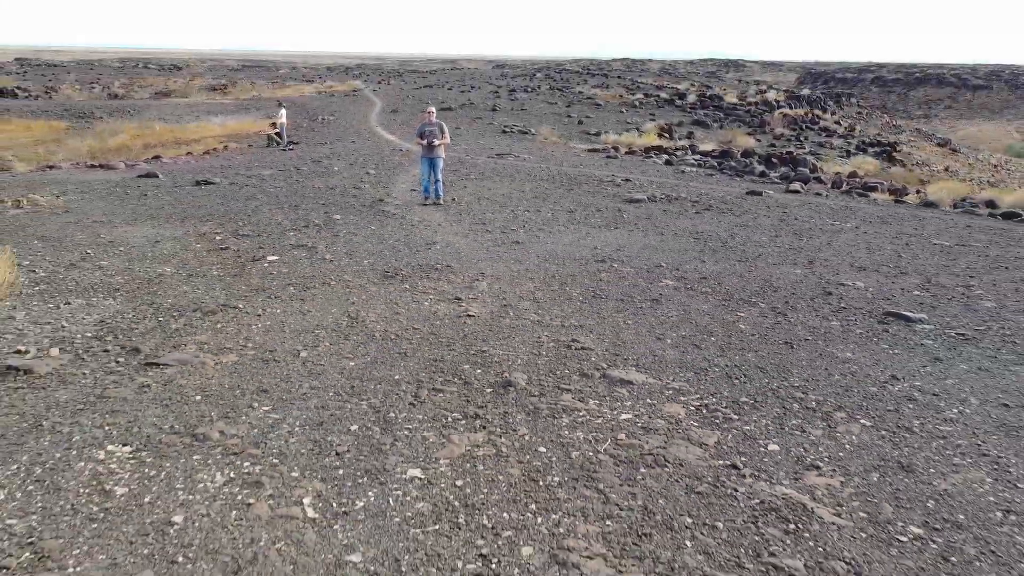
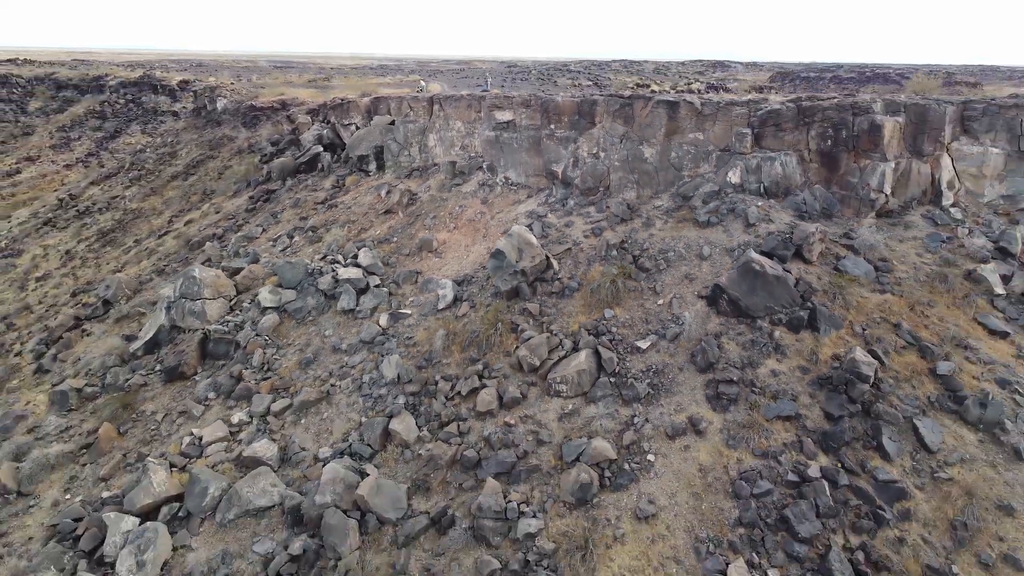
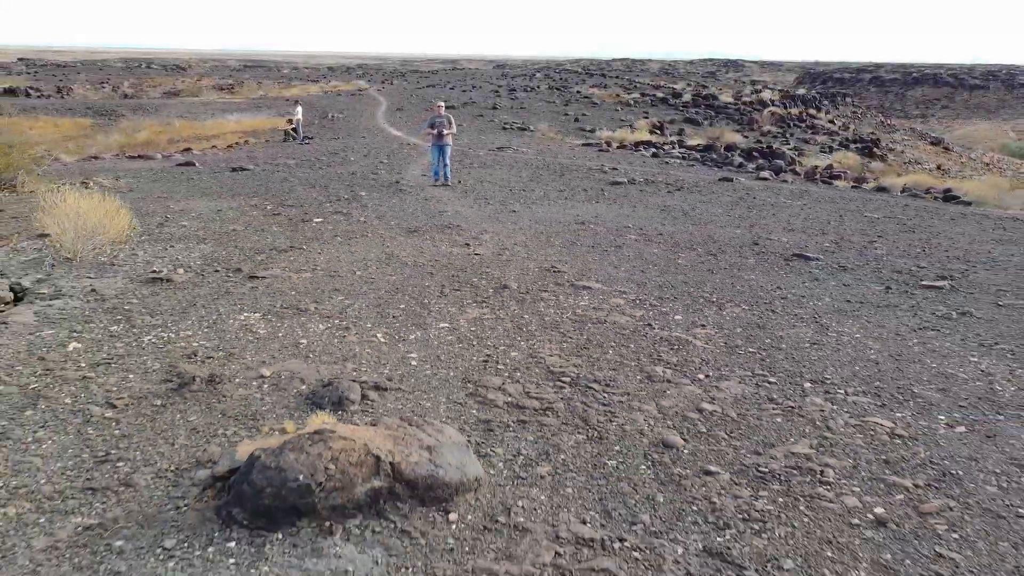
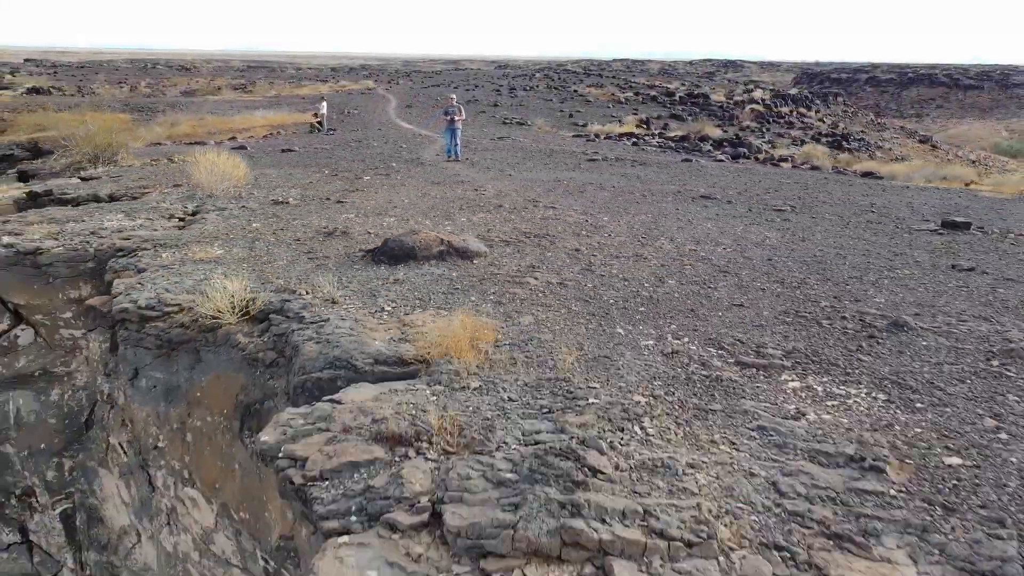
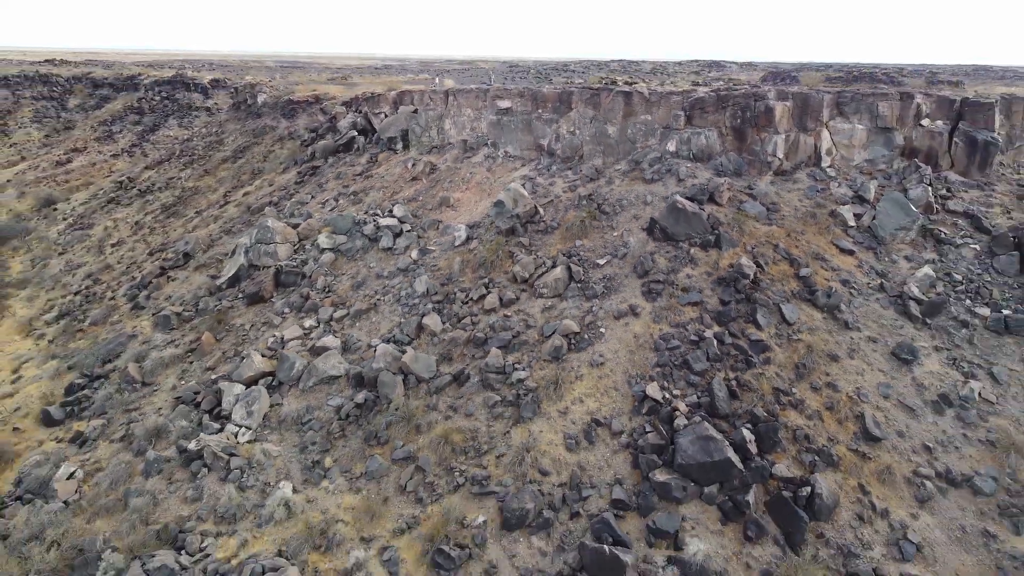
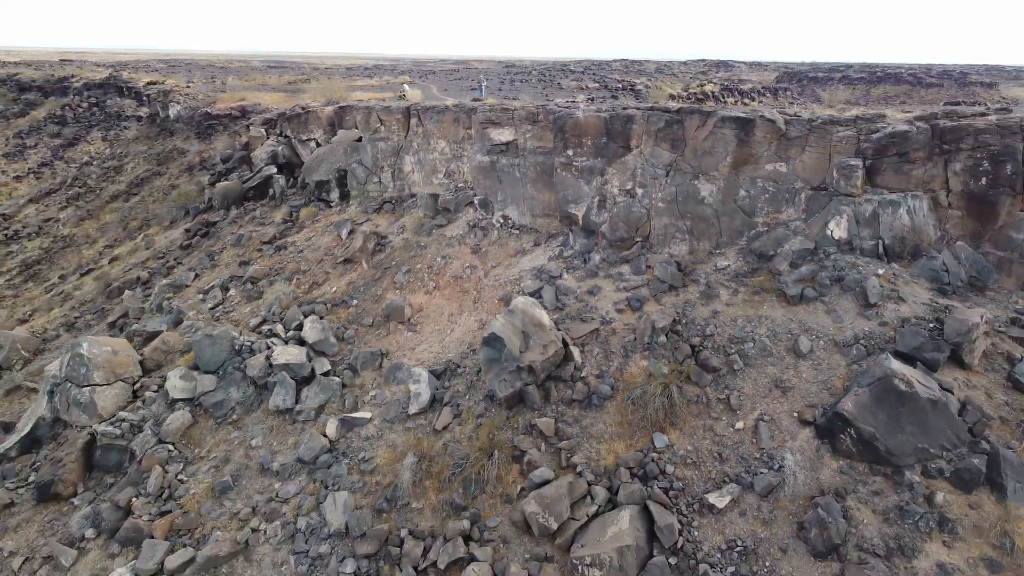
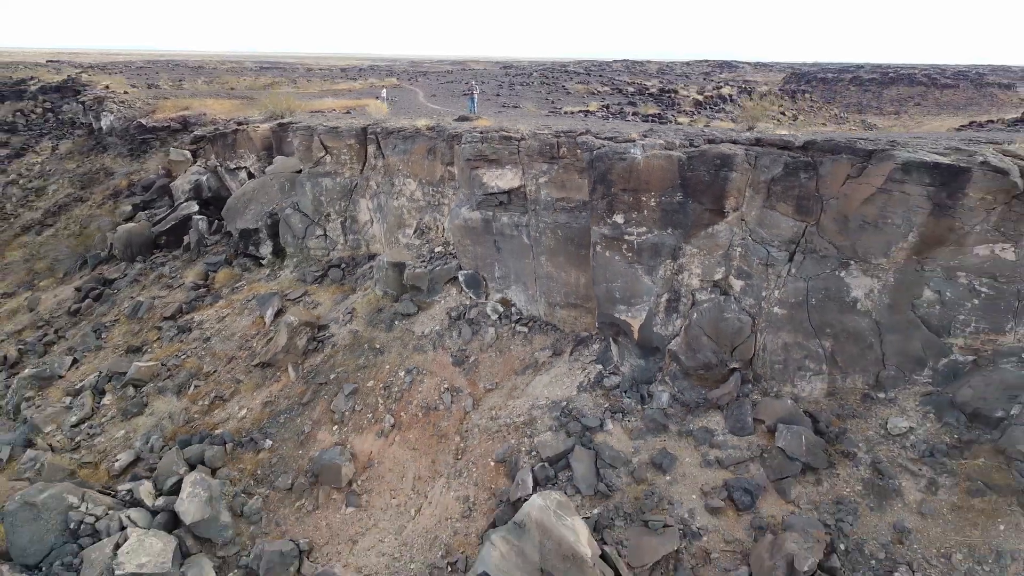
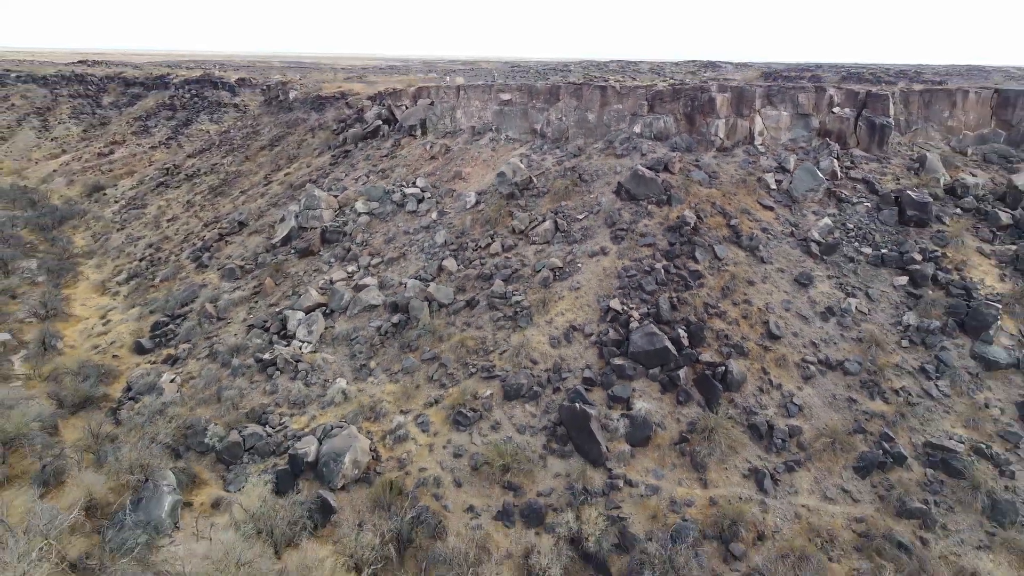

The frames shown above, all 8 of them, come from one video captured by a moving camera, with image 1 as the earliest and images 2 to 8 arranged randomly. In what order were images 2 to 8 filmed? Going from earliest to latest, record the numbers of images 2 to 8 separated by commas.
3, 4, 7, 6, 2, 5, 8
